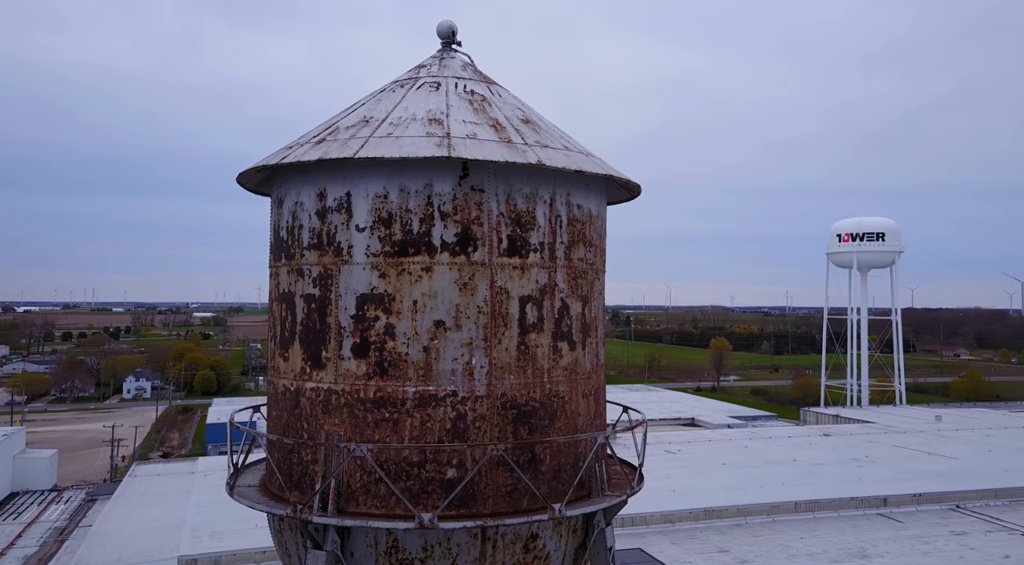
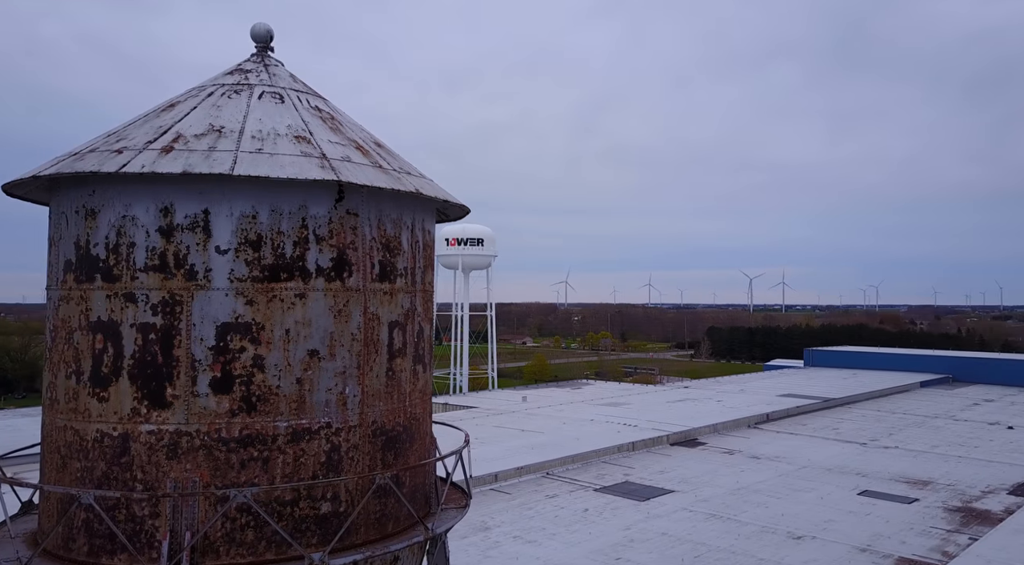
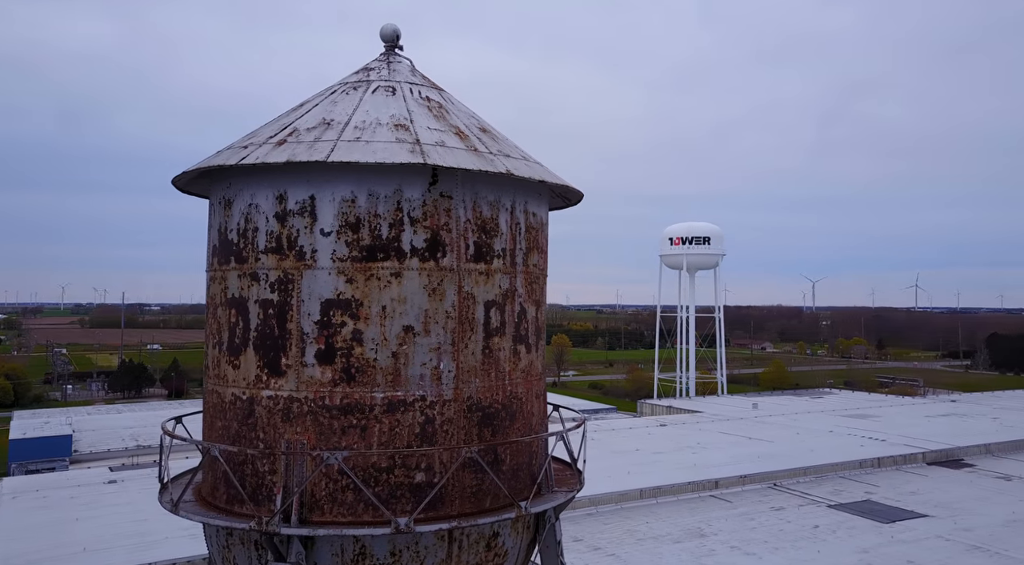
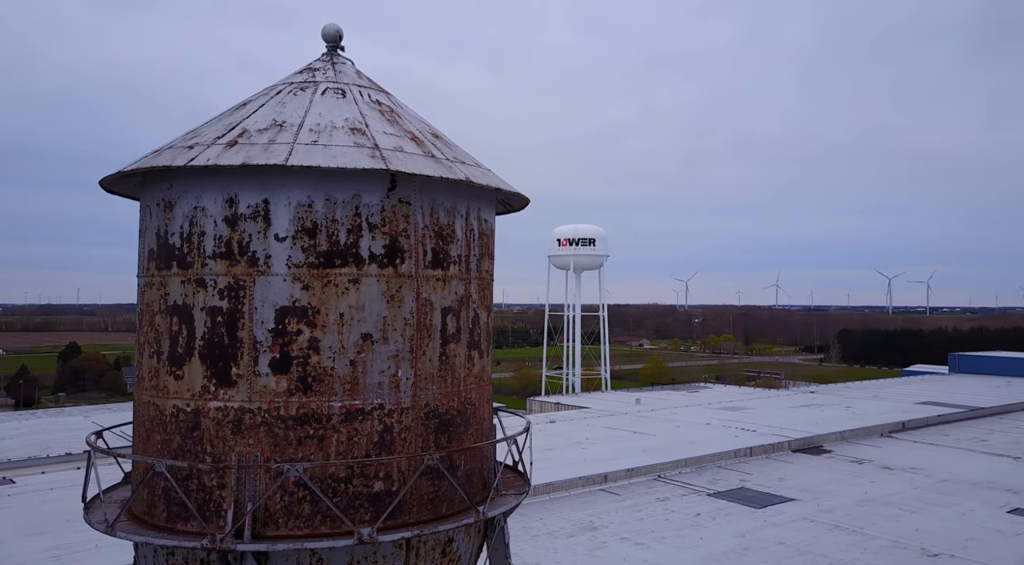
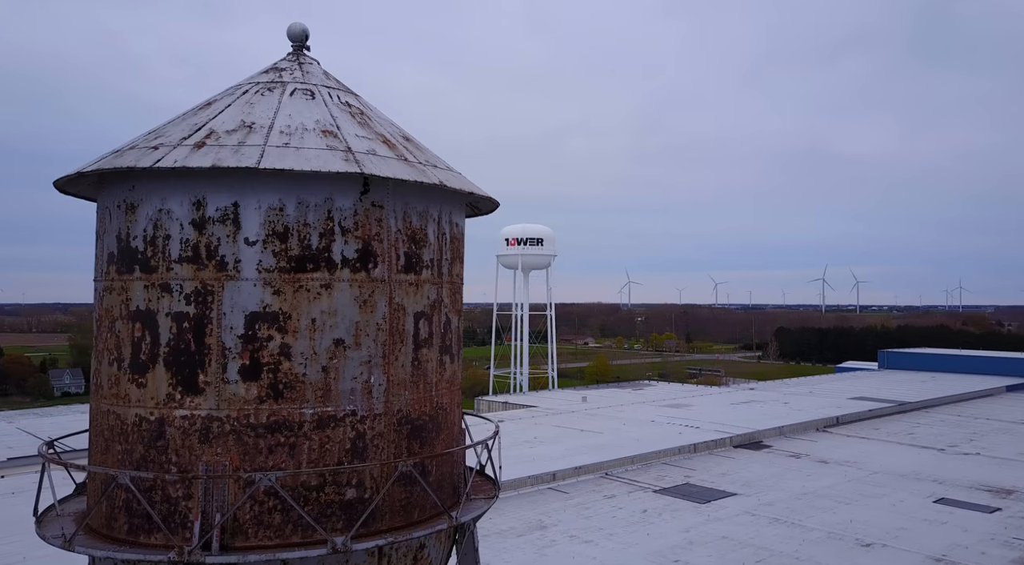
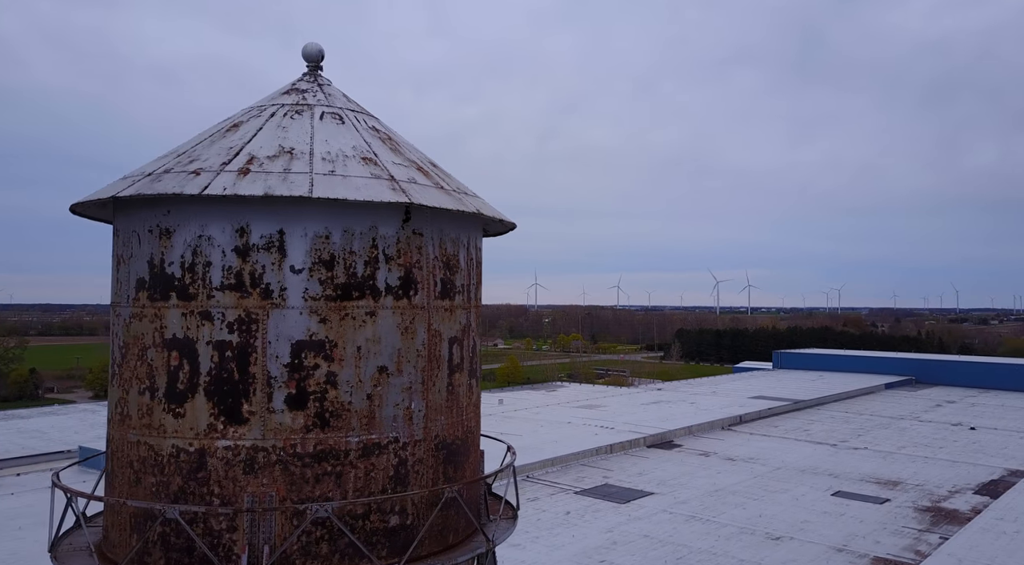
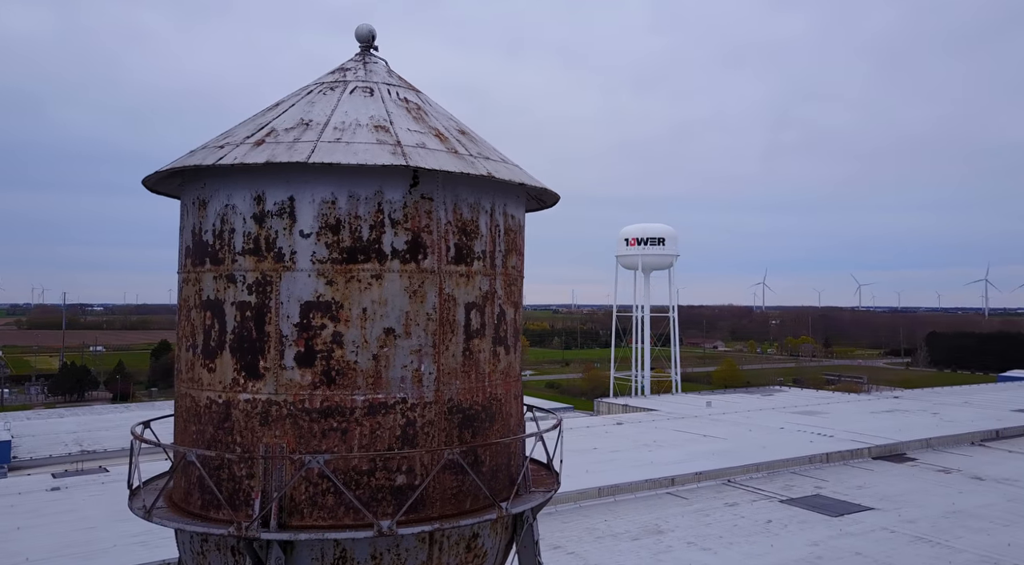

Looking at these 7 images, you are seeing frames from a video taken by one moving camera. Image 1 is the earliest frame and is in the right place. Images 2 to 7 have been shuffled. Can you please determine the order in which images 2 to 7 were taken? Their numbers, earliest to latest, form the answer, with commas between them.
3, 7, 4, 5, 2, 6
